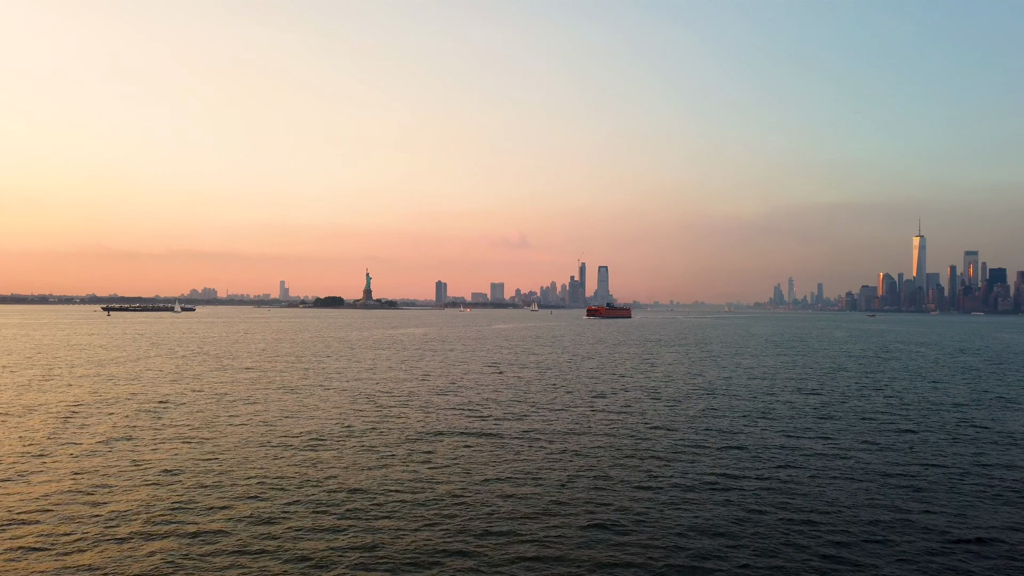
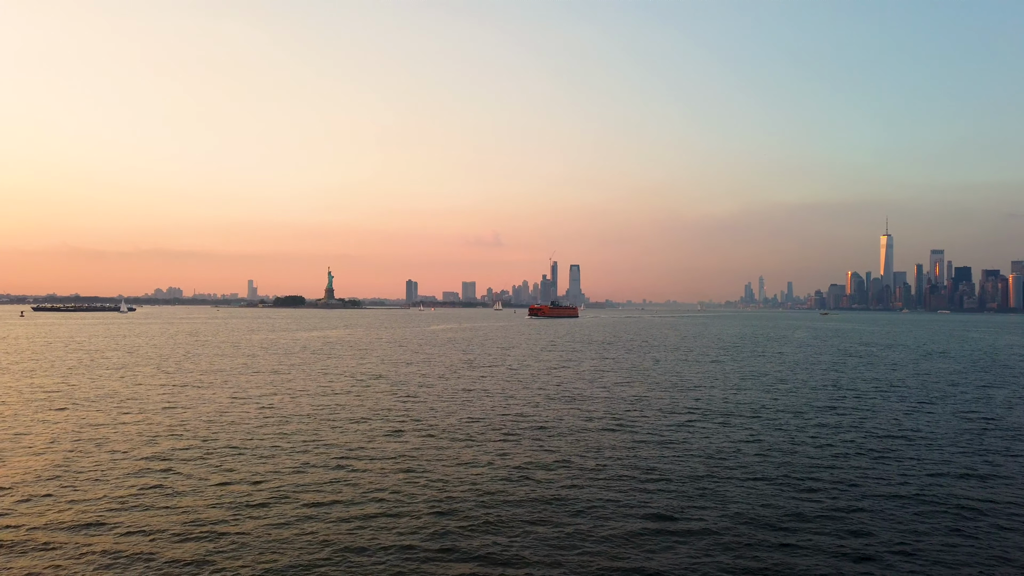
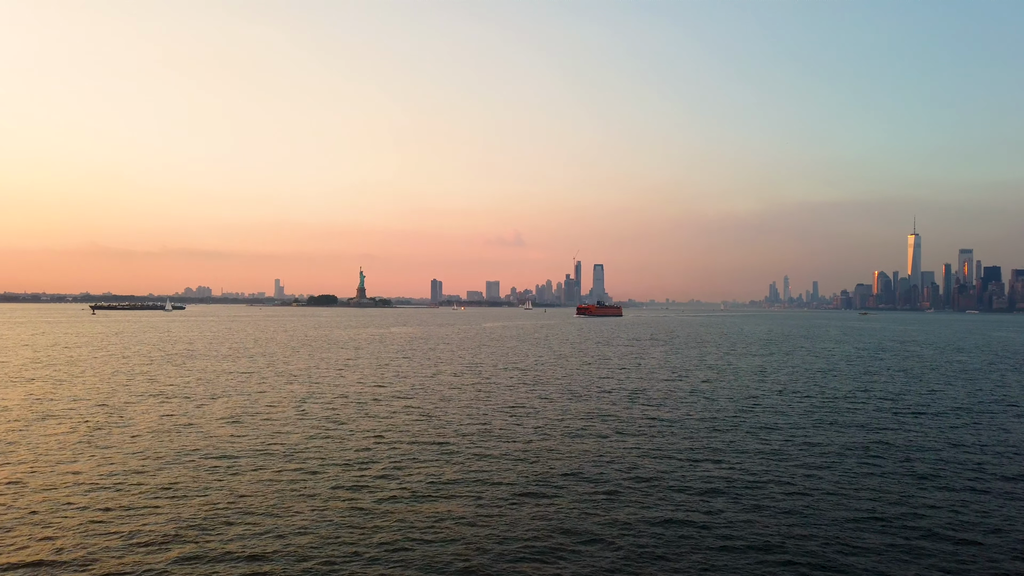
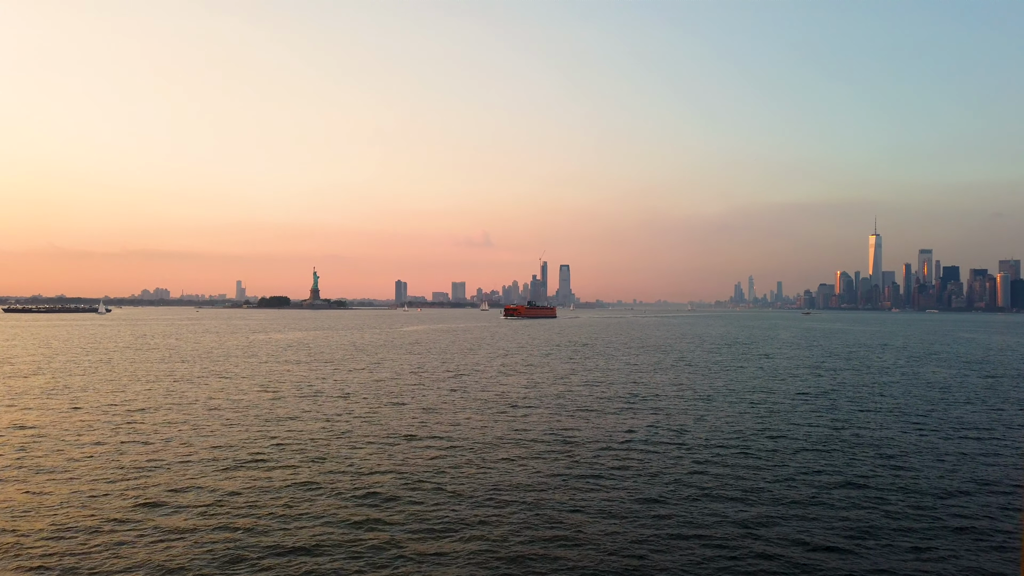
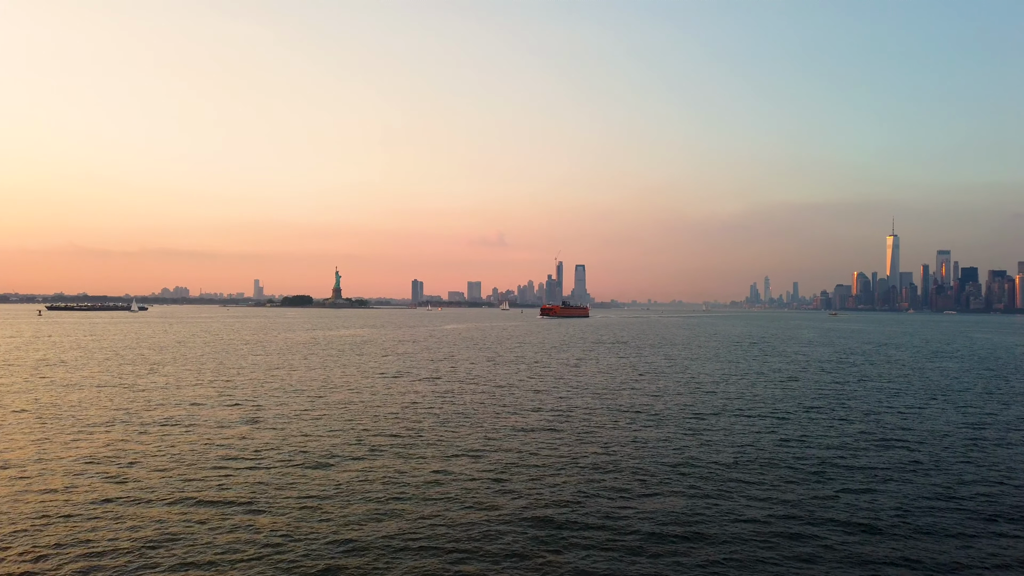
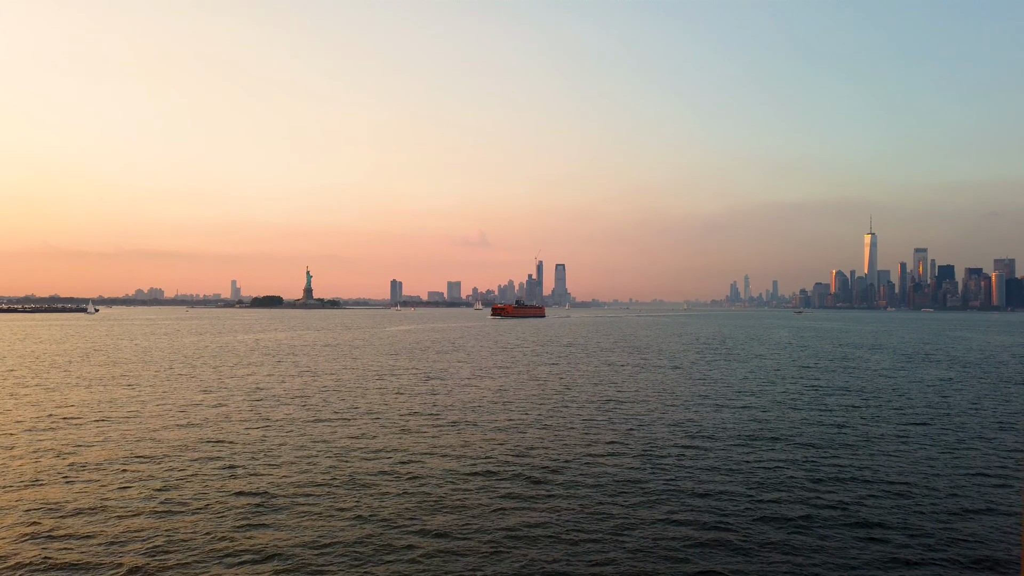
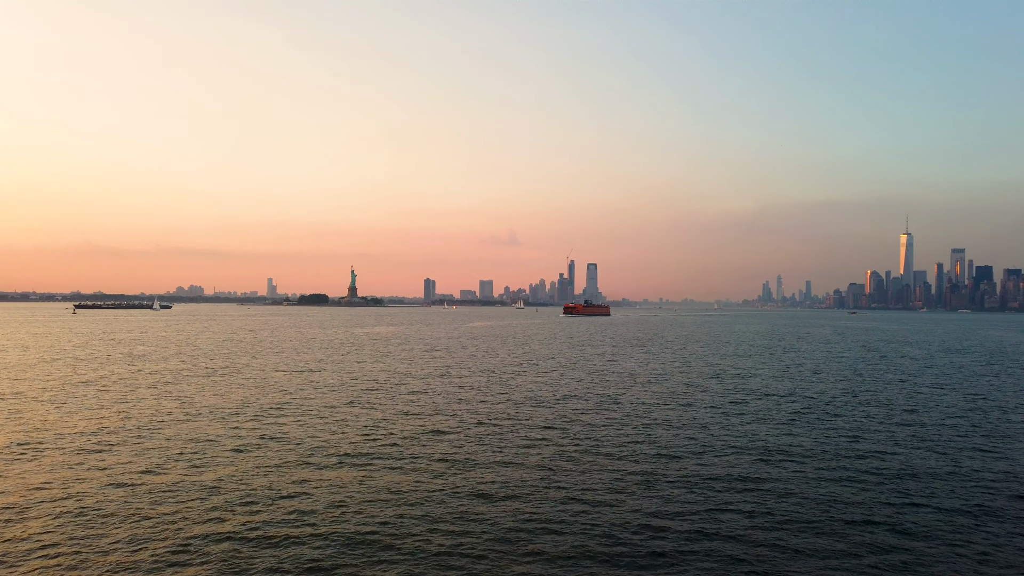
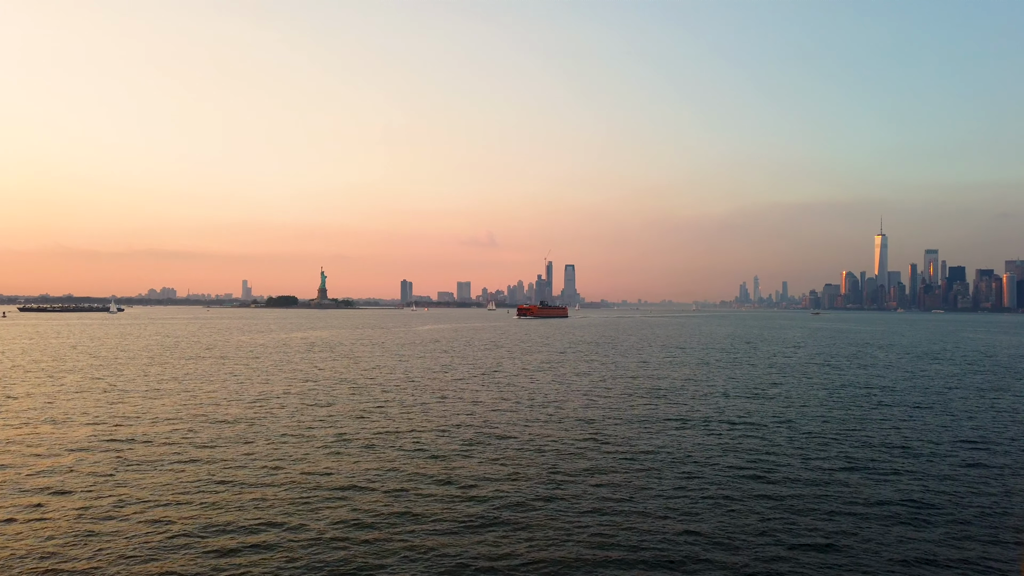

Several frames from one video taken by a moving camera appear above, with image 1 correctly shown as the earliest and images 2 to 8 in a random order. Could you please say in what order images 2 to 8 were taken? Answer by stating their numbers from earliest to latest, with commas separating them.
3, 7, 5, 2, 8, 4, 6
